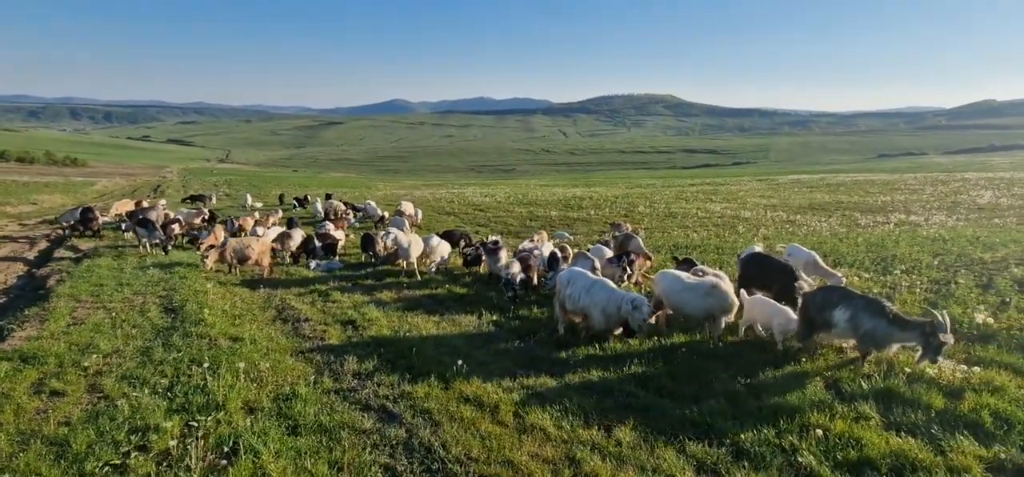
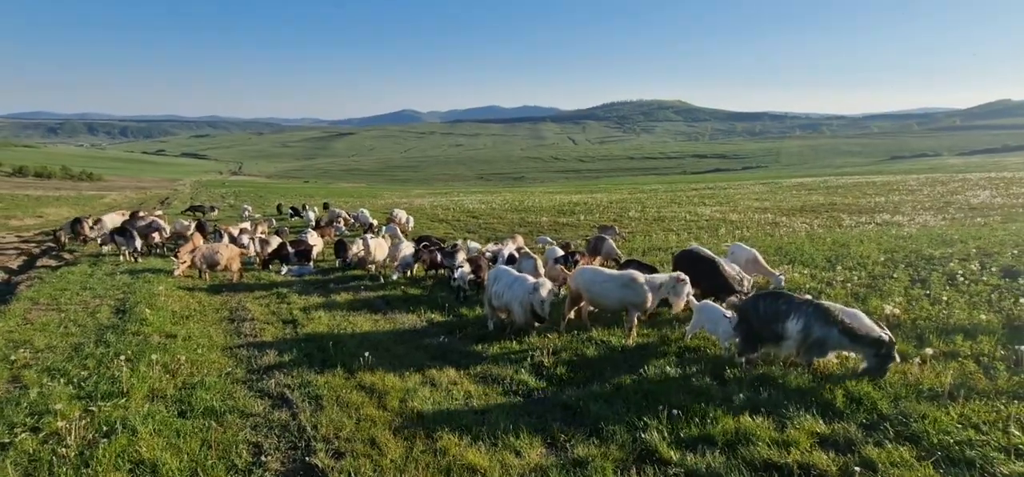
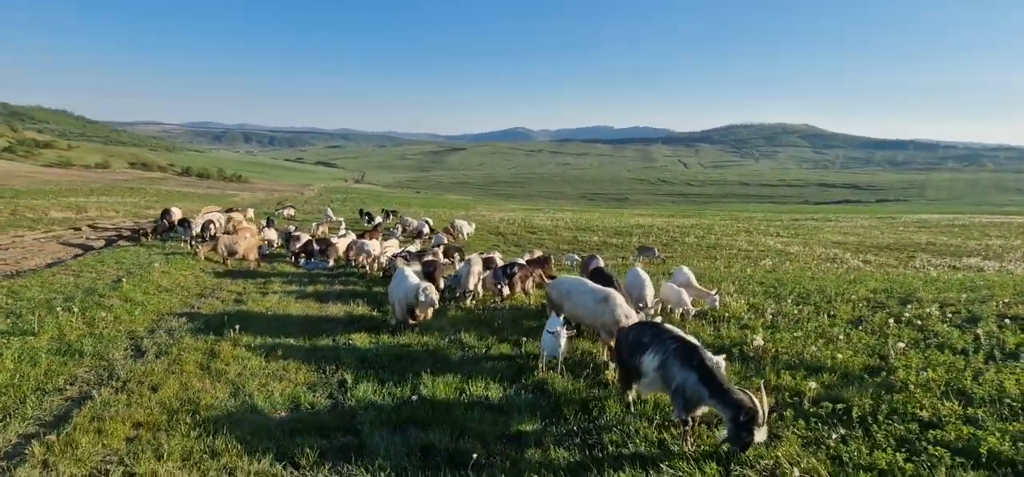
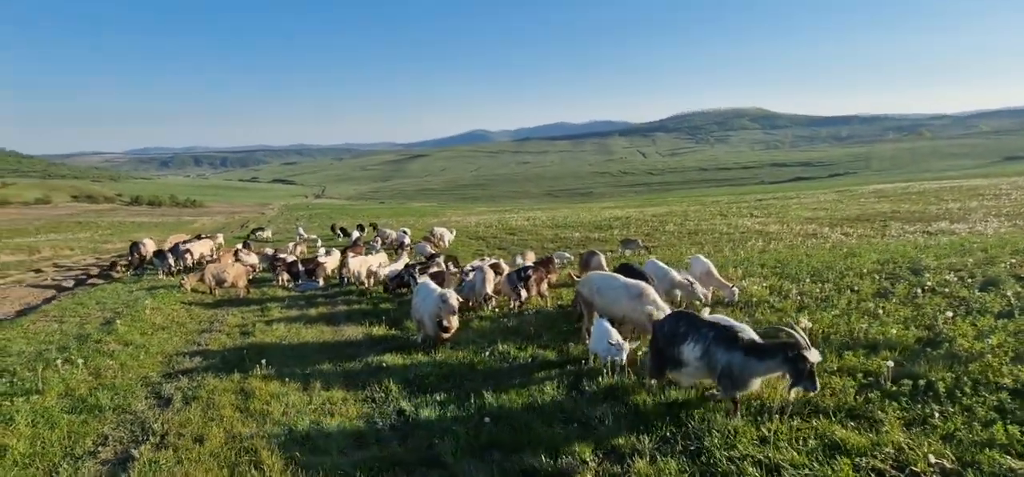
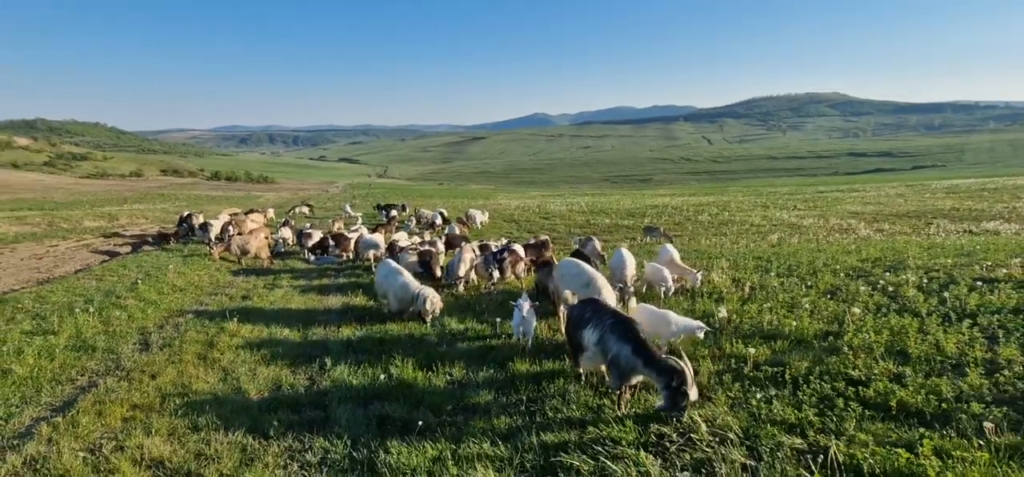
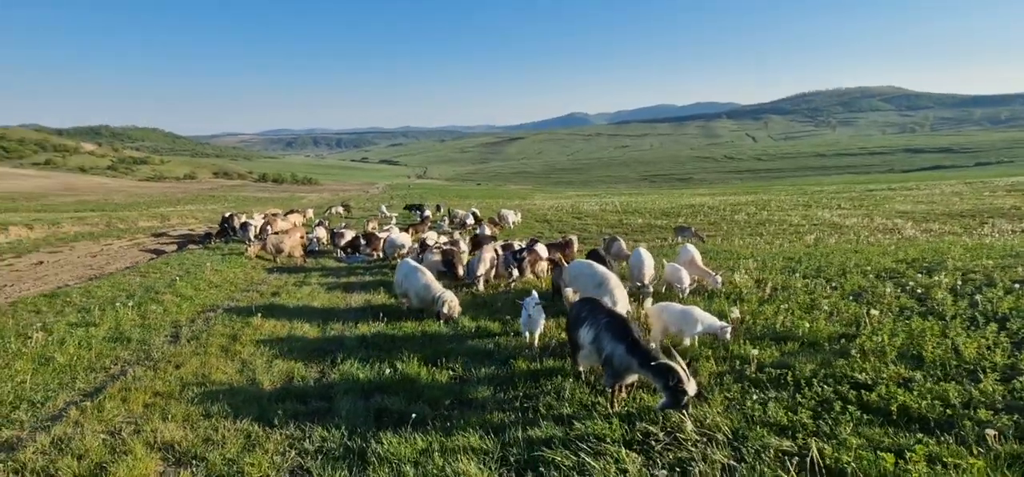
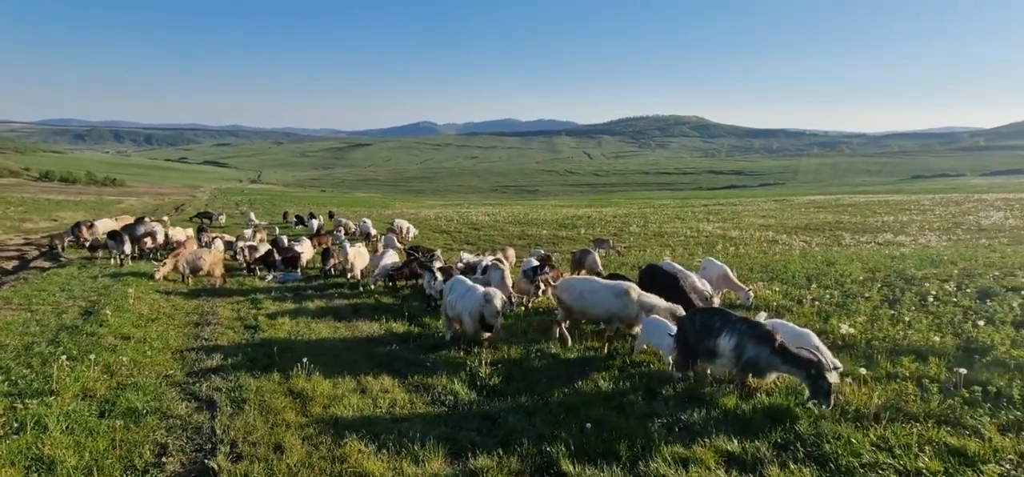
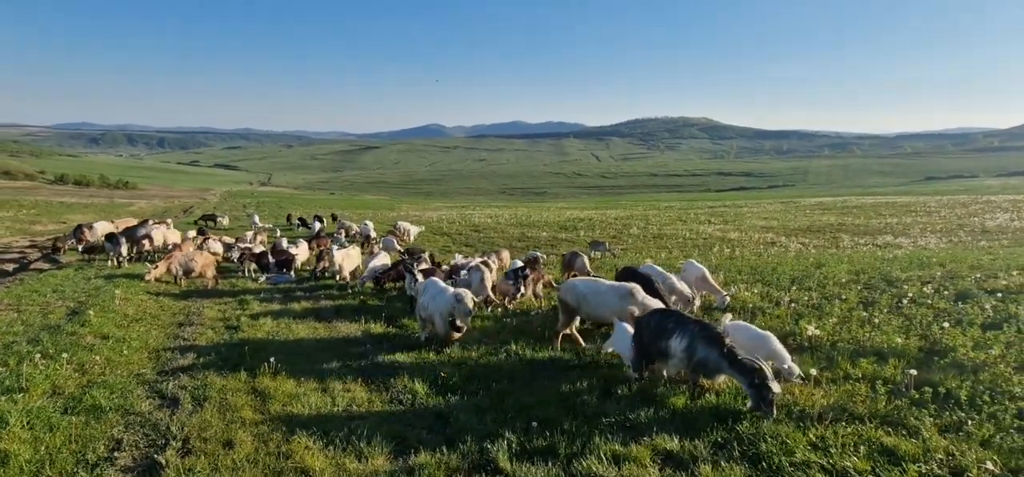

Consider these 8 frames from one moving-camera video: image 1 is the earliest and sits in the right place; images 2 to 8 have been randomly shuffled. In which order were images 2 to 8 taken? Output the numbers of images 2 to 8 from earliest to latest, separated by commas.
2, 7, 8, 4, 3, 5, 6
